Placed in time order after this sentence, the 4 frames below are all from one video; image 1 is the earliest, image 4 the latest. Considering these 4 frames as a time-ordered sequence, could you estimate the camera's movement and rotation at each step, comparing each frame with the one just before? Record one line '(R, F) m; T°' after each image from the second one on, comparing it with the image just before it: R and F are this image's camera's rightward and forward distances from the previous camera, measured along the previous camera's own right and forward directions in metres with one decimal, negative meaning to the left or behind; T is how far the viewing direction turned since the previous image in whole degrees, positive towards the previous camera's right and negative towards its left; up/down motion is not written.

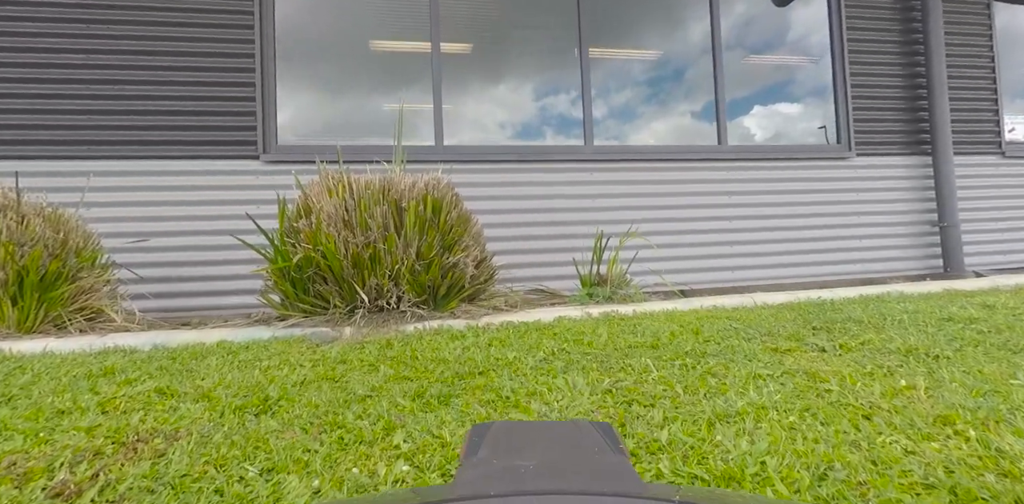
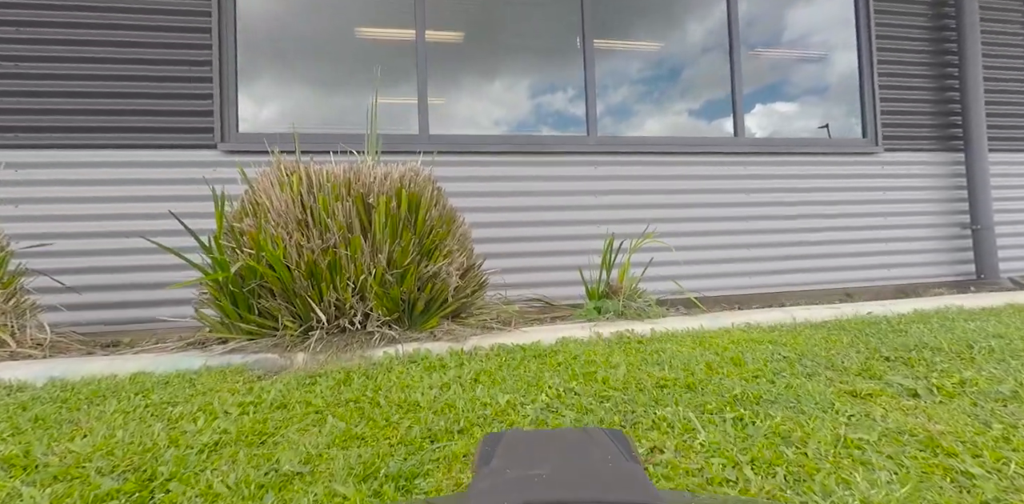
(0.0, +0.7) m; +1°
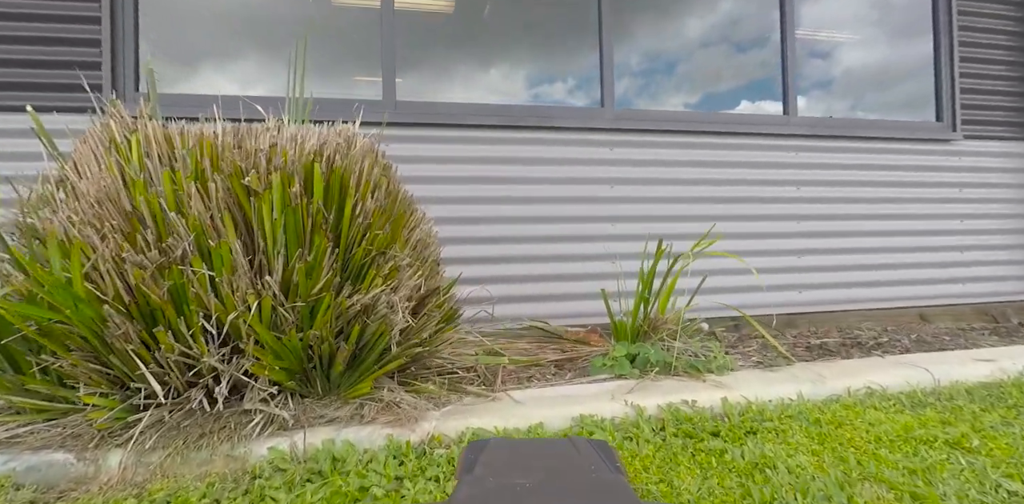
(0.0, +1.2) m; +1°
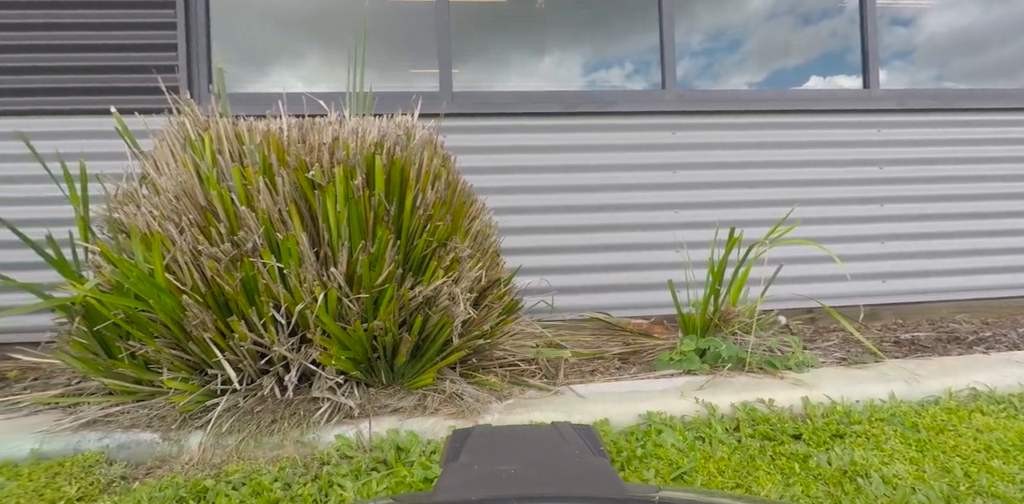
(0.0, 0.0) m; -6°
